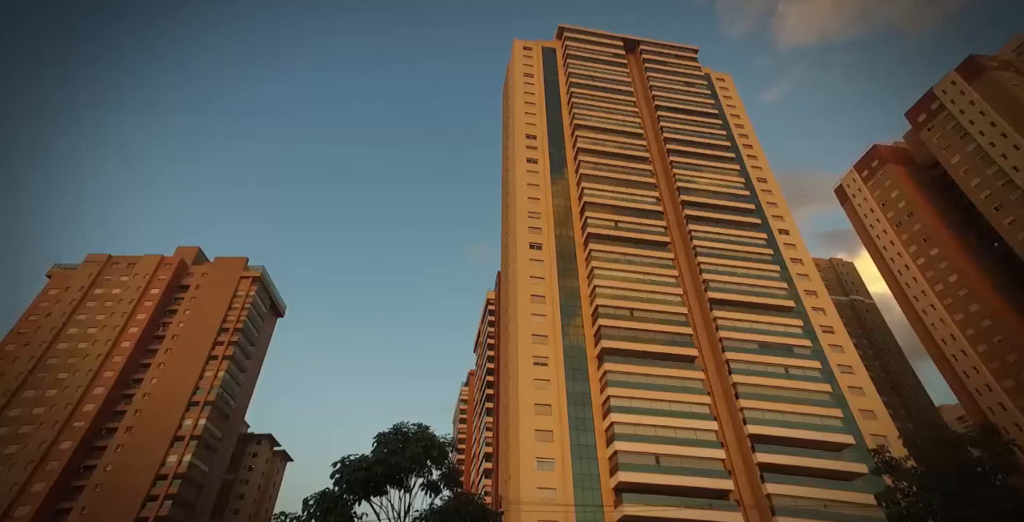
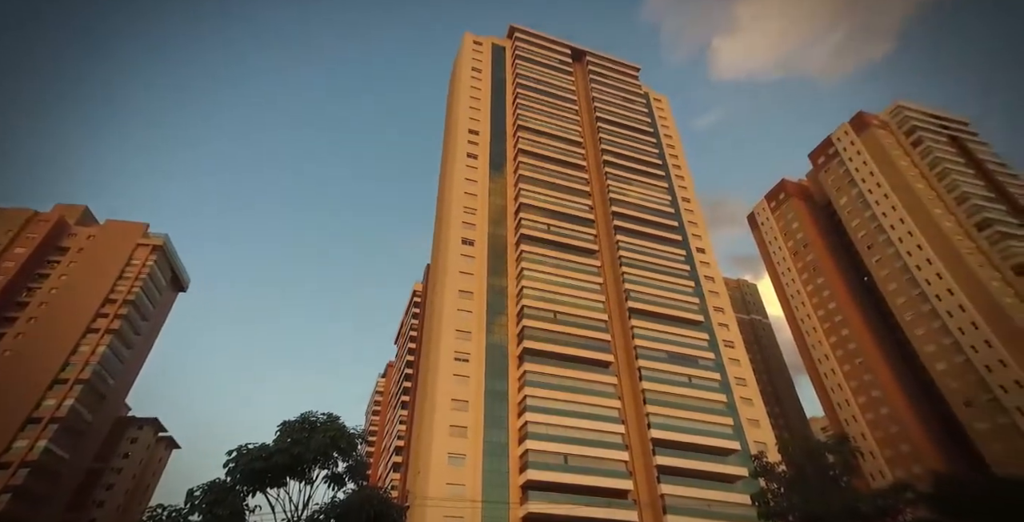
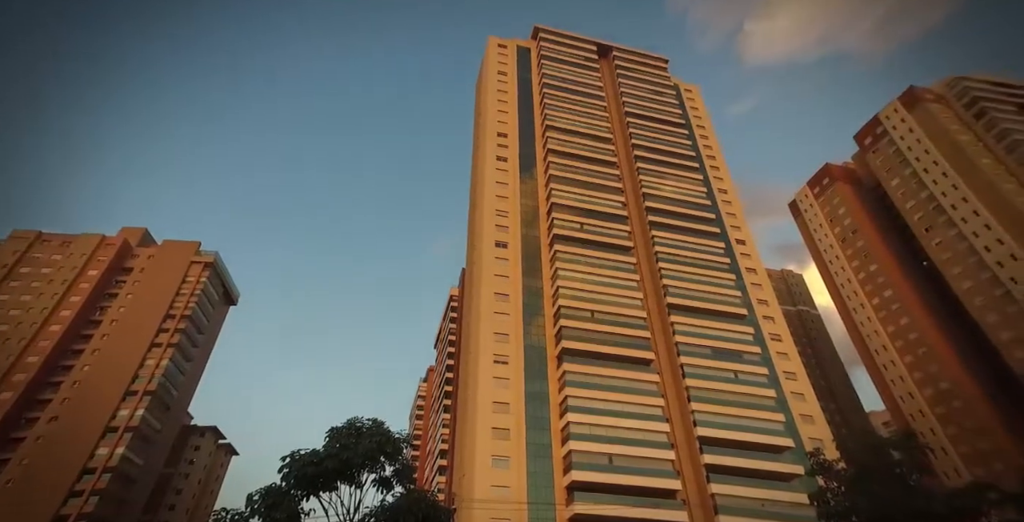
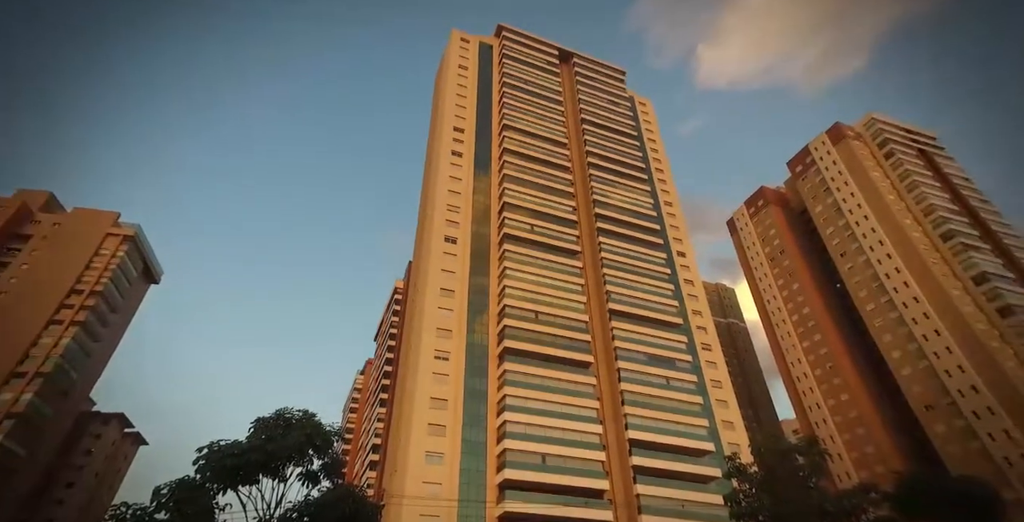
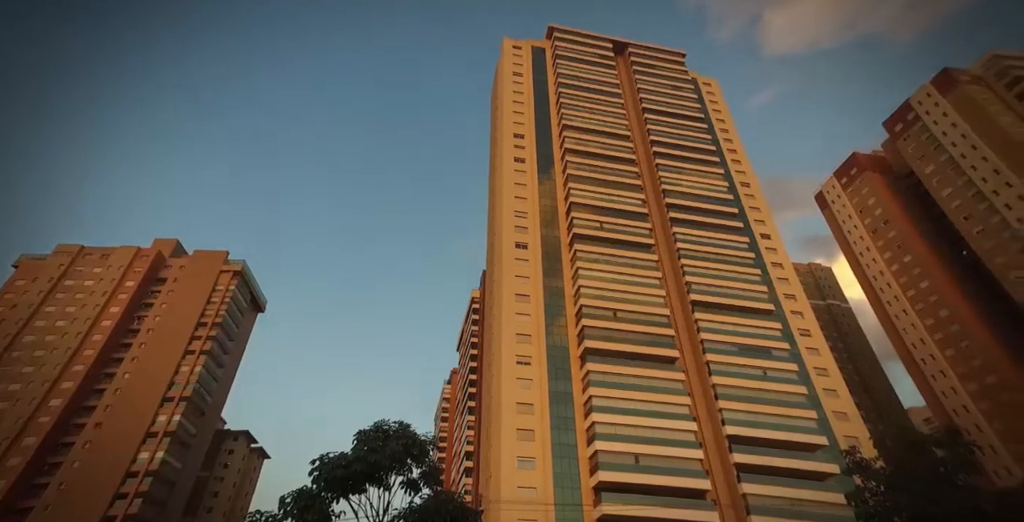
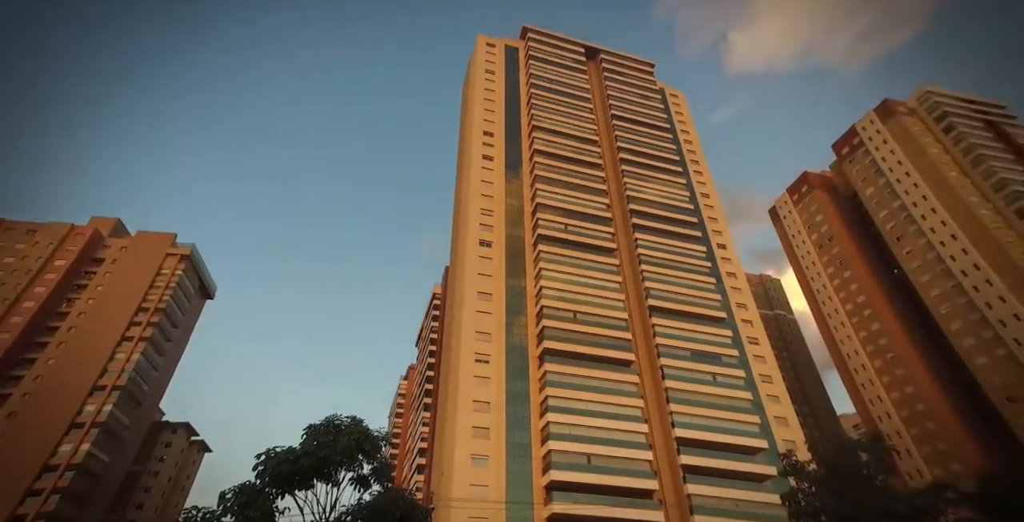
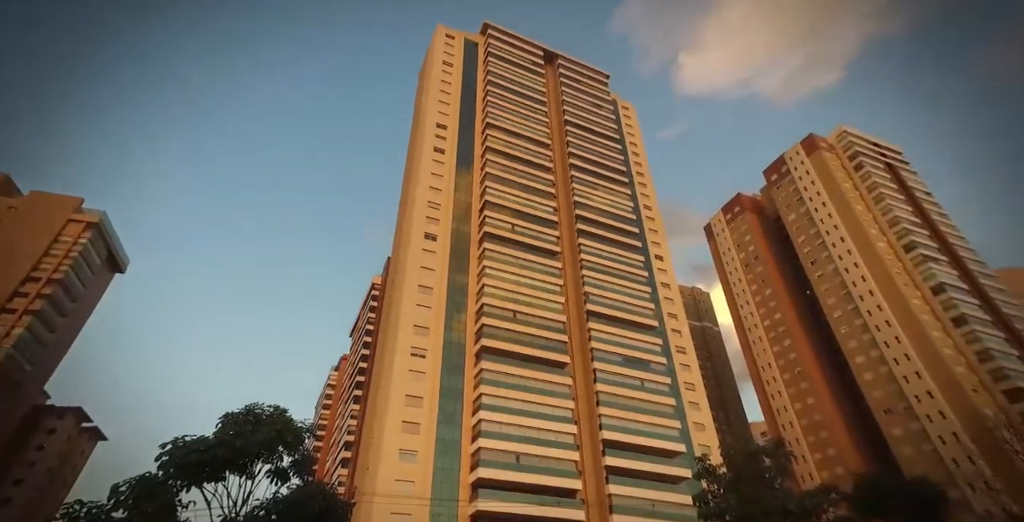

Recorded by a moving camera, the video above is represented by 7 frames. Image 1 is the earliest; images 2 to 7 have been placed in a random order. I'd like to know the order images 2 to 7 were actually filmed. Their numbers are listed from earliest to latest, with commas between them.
5, 3, 6, 2, 4, 7
